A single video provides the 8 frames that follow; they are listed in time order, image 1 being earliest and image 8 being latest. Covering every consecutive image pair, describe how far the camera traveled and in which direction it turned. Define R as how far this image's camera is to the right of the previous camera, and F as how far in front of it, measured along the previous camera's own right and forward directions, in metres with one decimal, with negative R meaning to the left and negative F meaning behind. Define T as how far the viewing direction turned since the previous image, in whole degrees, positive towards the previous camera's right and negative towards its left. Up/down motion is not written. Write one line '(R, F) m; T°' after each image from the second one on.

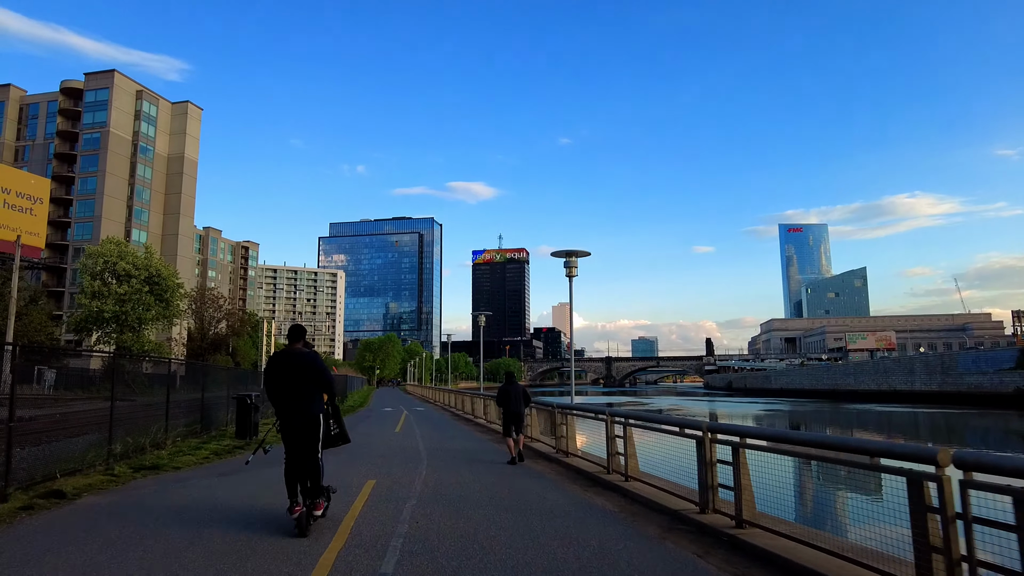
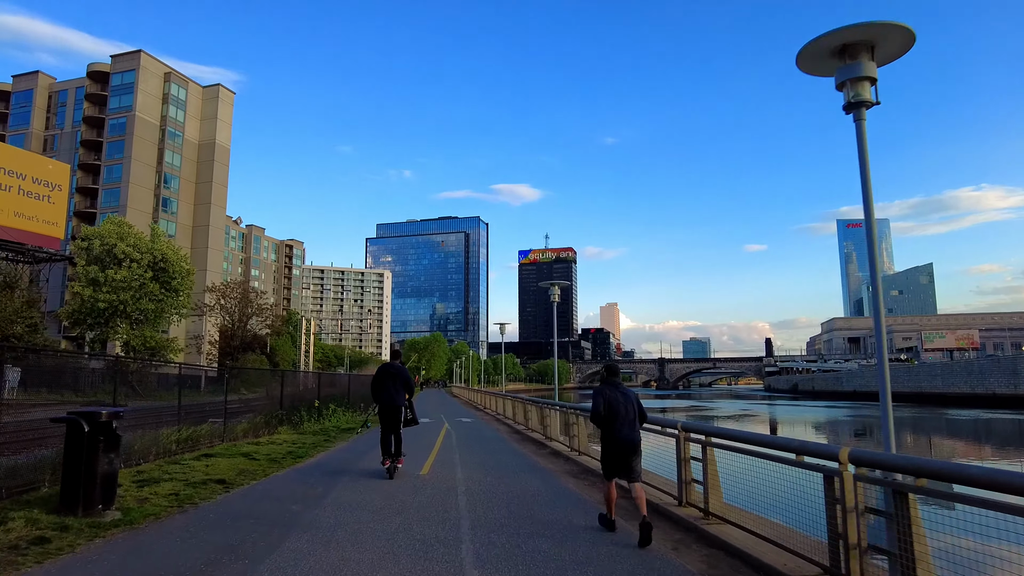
(-0.4, +3.2) m; -4°
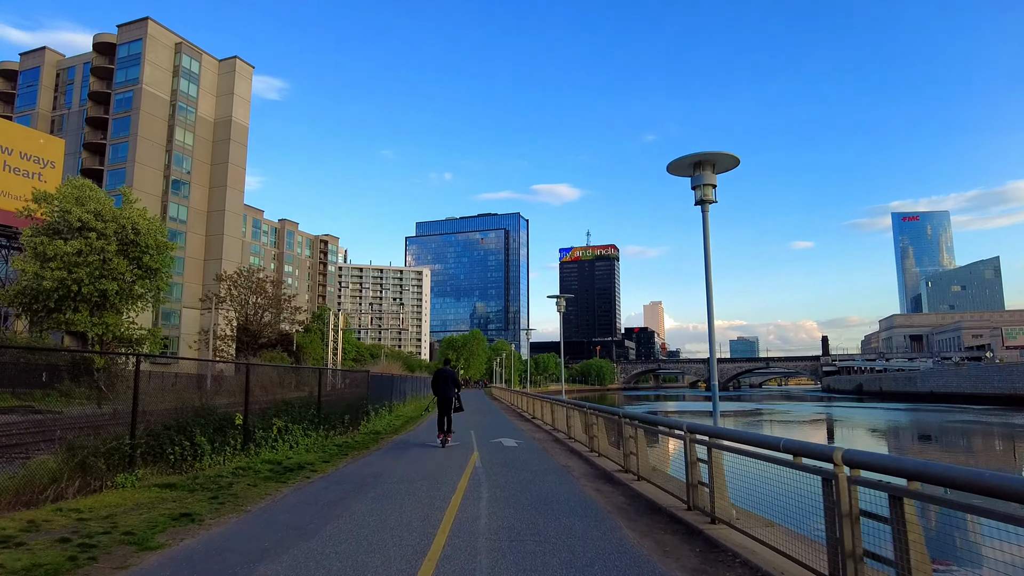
(-0.3, +3.5) m; -4°
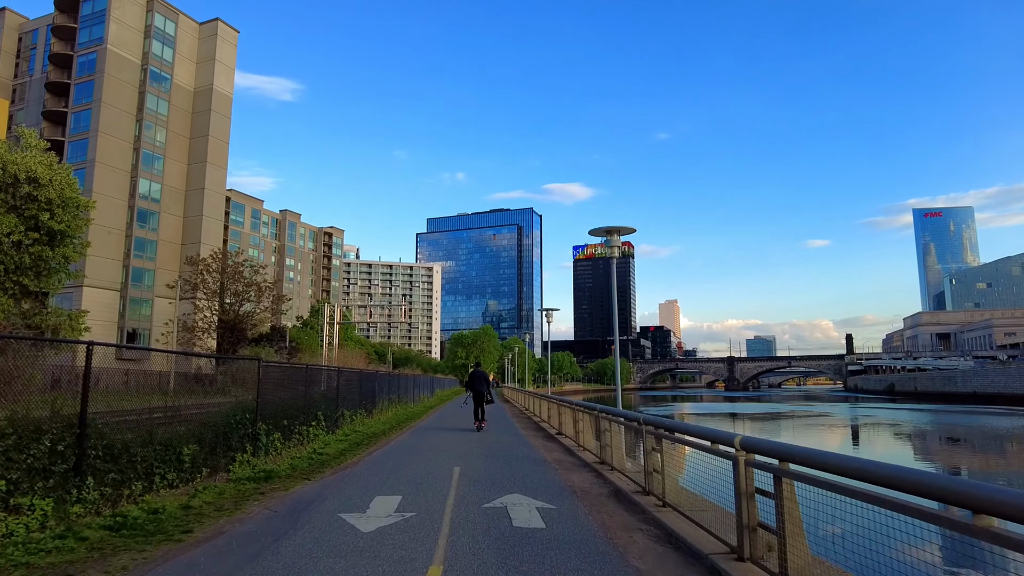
(0.0, +3.2) m; -1°
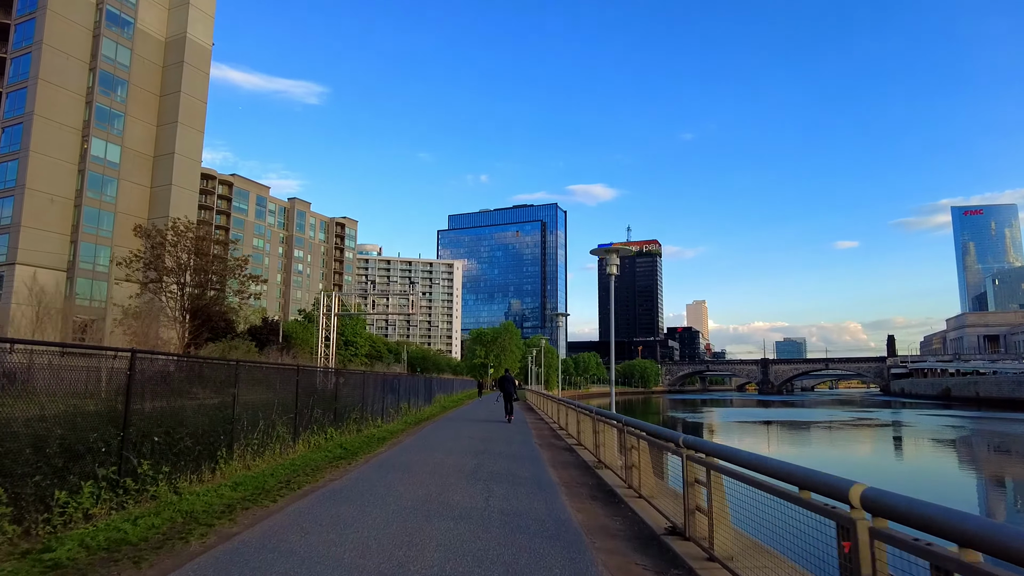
(-0.1, +4.3) m; -2°
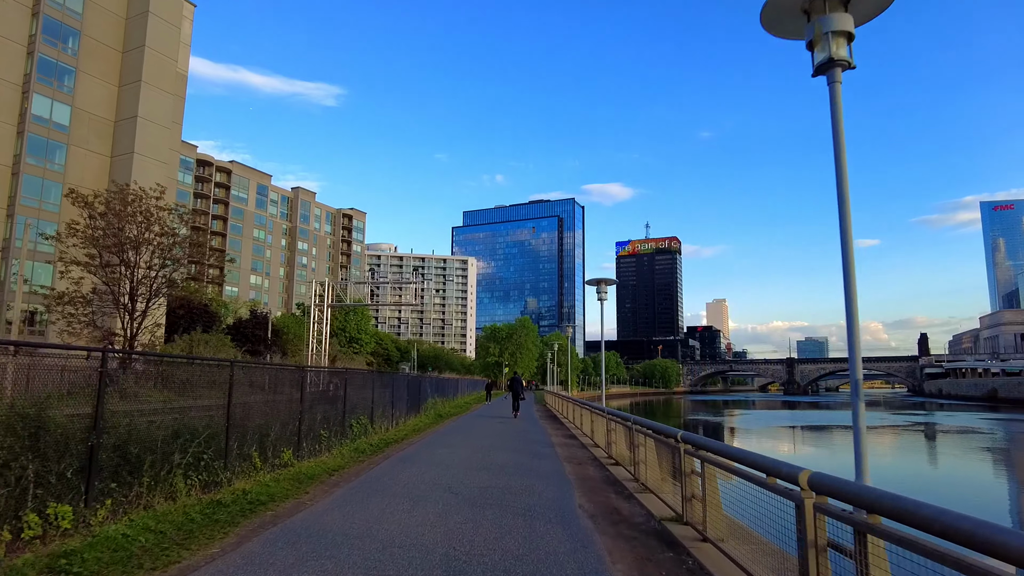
(0.0, +3.2) m; -1°
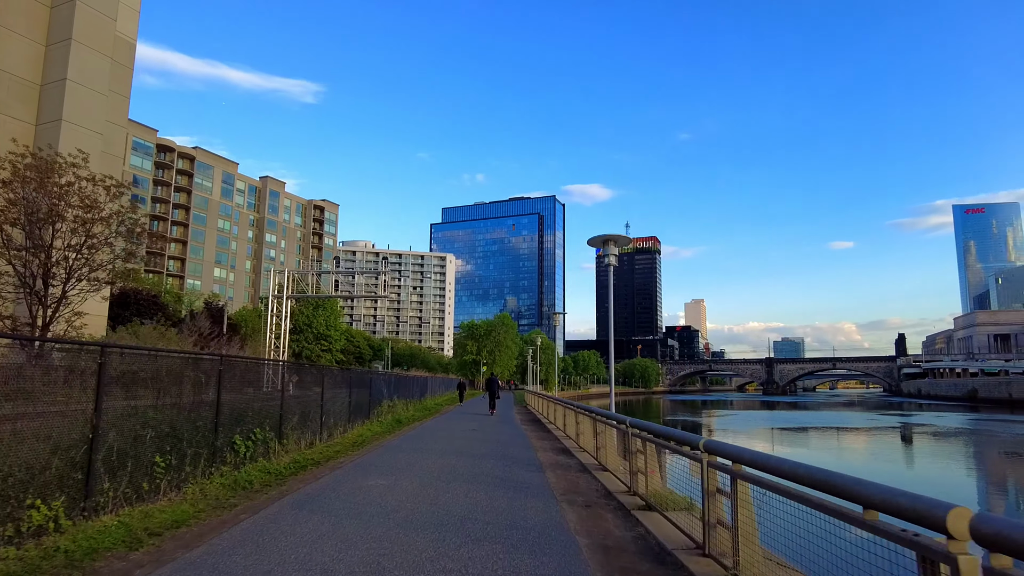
(0.0, +1.8) m; +2°
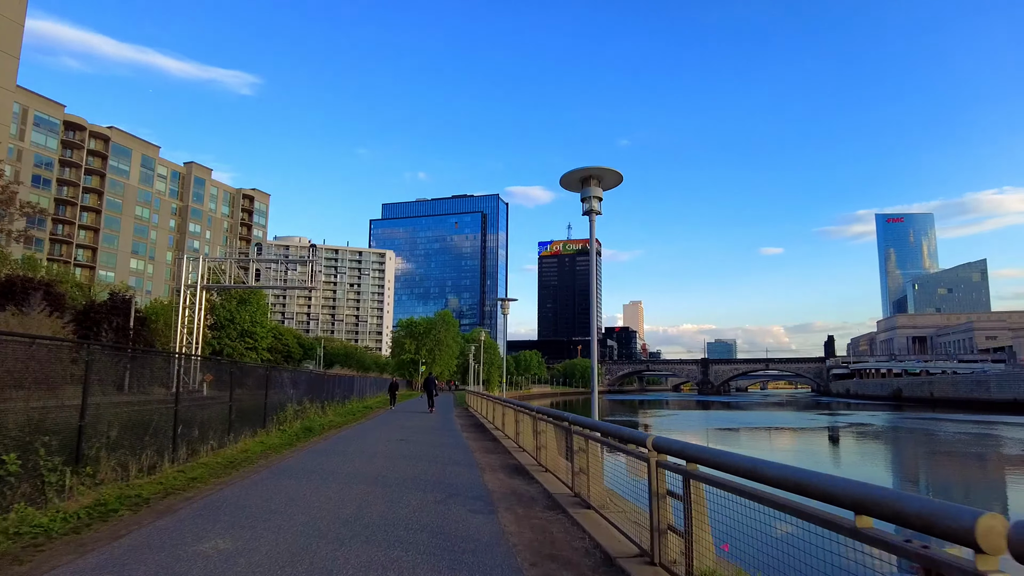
(0.0, +1.4) m; +5°
